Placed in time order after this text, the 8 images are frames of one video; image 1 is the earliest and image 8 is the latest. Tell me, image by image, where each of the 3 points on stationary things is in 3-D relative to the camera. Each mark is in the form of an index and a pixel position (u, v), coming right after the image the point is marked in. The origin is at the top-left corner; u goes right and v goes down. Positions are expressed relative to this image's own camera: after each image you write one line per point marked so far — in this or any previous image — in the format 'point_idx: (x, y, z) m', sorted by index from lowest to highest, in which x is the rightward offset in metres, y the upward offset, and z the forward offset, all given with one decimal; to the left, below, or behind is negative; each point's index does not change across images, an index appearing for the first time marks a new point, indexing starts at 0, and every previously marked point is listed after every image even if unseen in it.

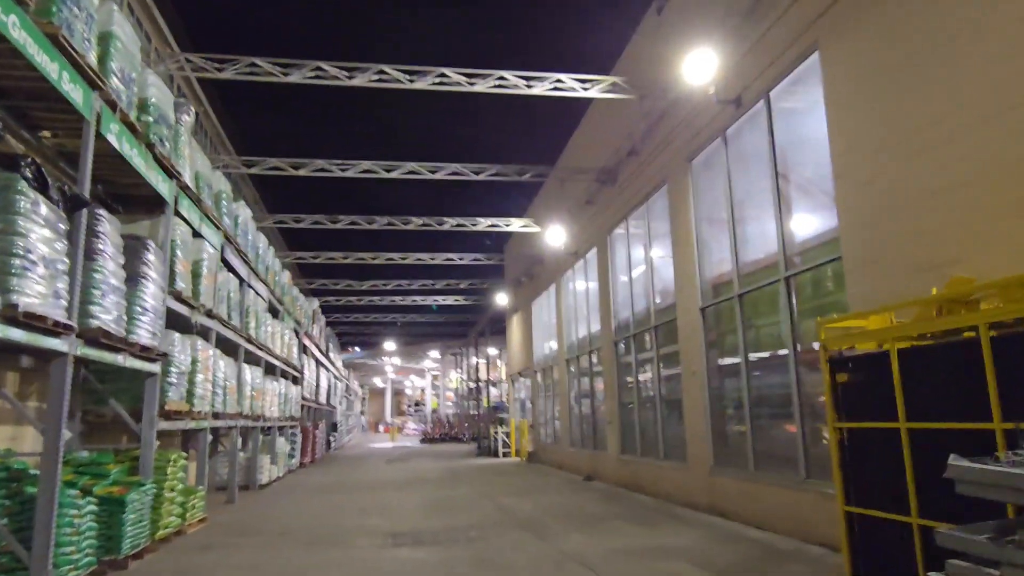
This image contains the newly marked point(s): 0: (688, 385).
0: (+2.1, -1.1, +8.0) m
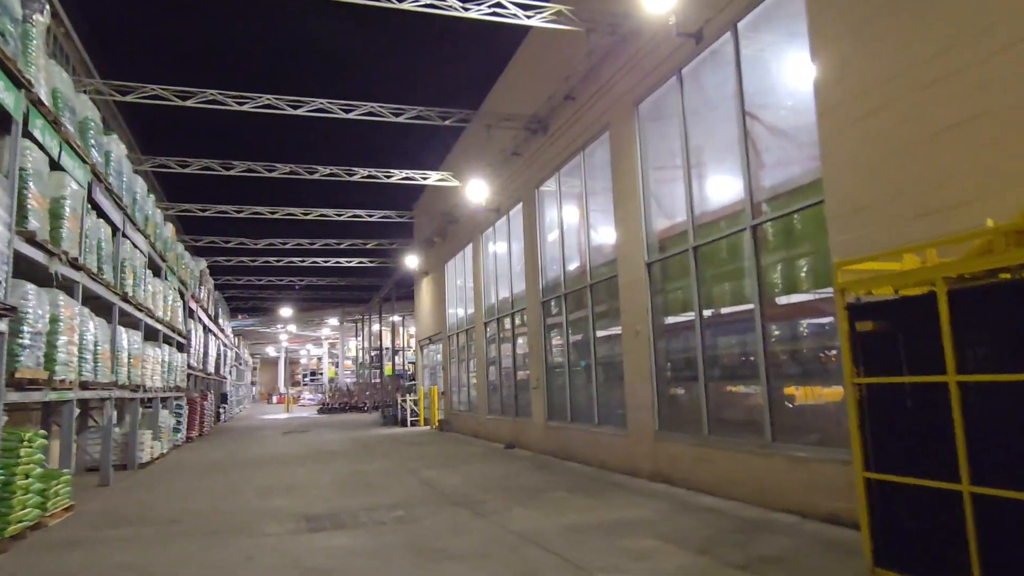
0: (+1.3, -0.6, +7.5) m
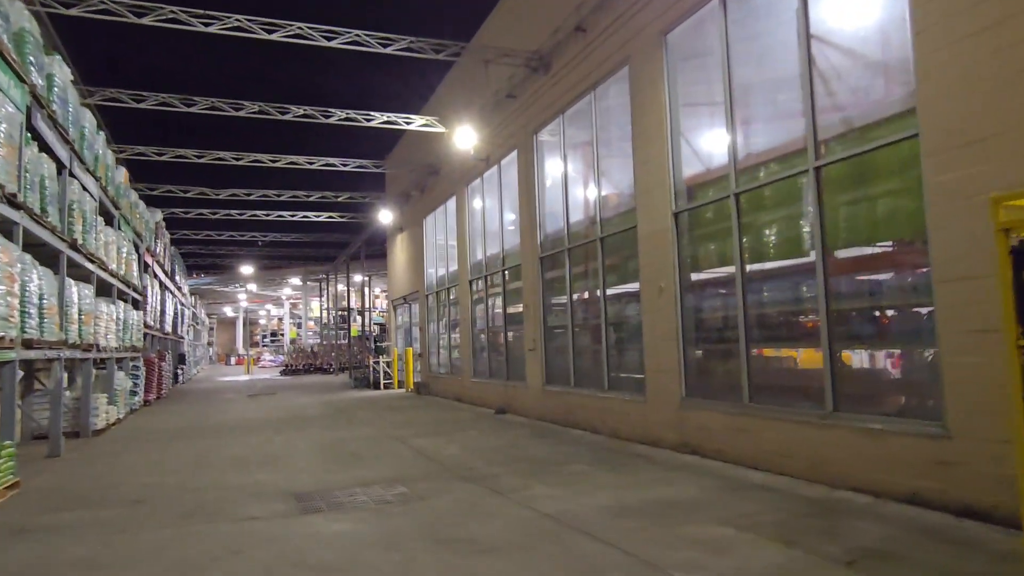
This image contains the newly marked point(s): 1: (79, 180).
0: (+1.4, -0.2, +6.8) m
1: (-5.3, +1.3, +8.3) m
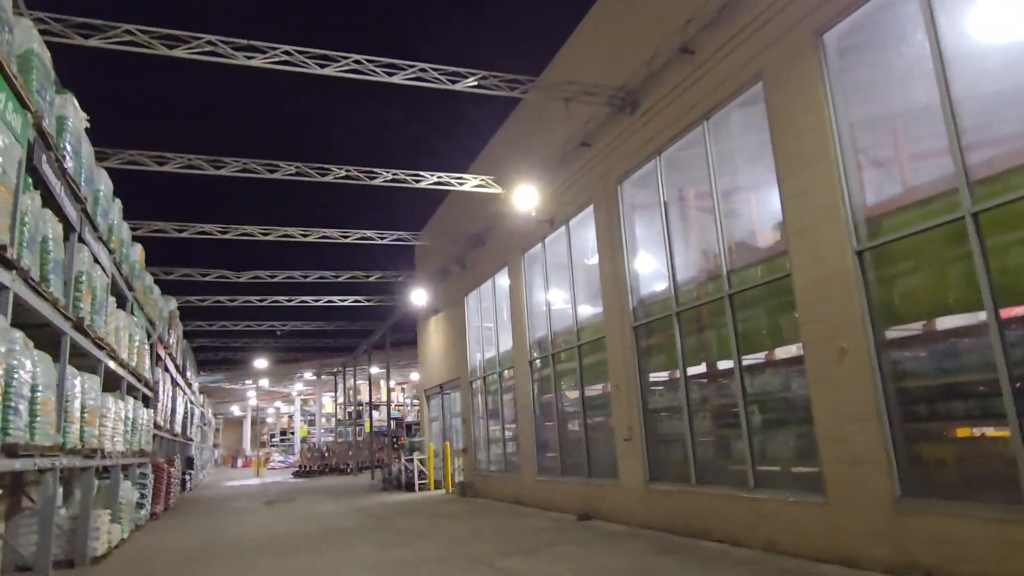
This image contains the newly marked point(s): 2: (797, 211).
0: (+2.4, -0.6, +5.2) m
1: (-4.3, +0.4, +6.9) m
2: (+2.3, +0.6, +5.5) m
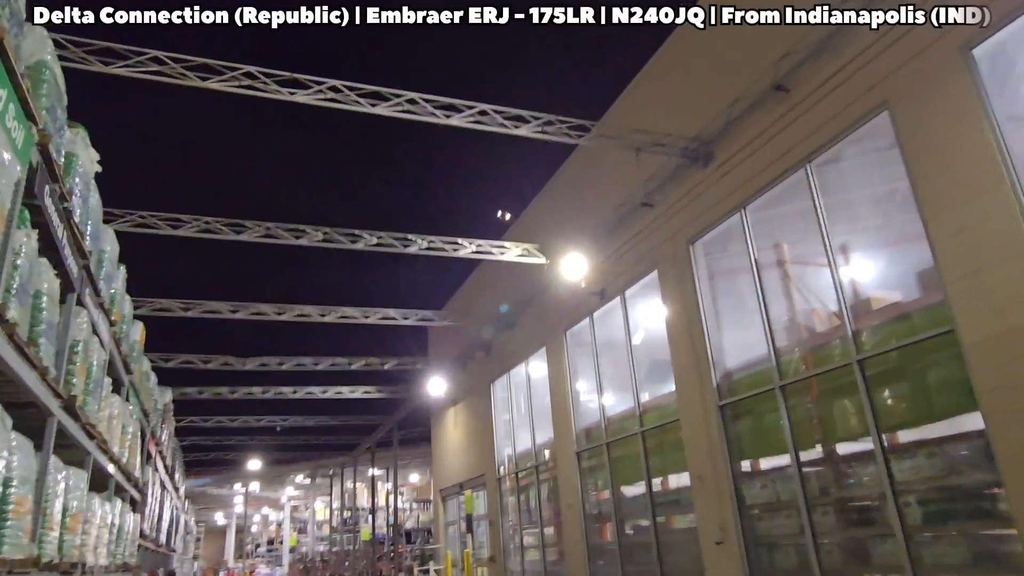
0: (+3.1, -1.0, +4.1) m
1: (-3.7, -0.2, +5.9) m
2: (+3.0, +0.2, +4.6) m
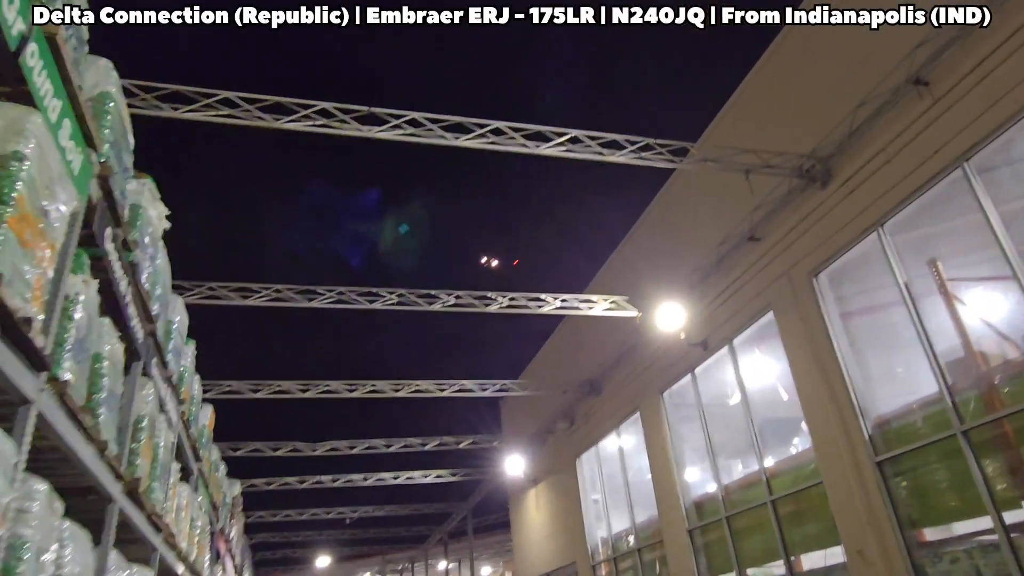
0: (+3.8, -0.9, +3.0) m
1: (-2.8, -0.8, +5.3) m
2: (+3.7, +0.3, +3.6) m
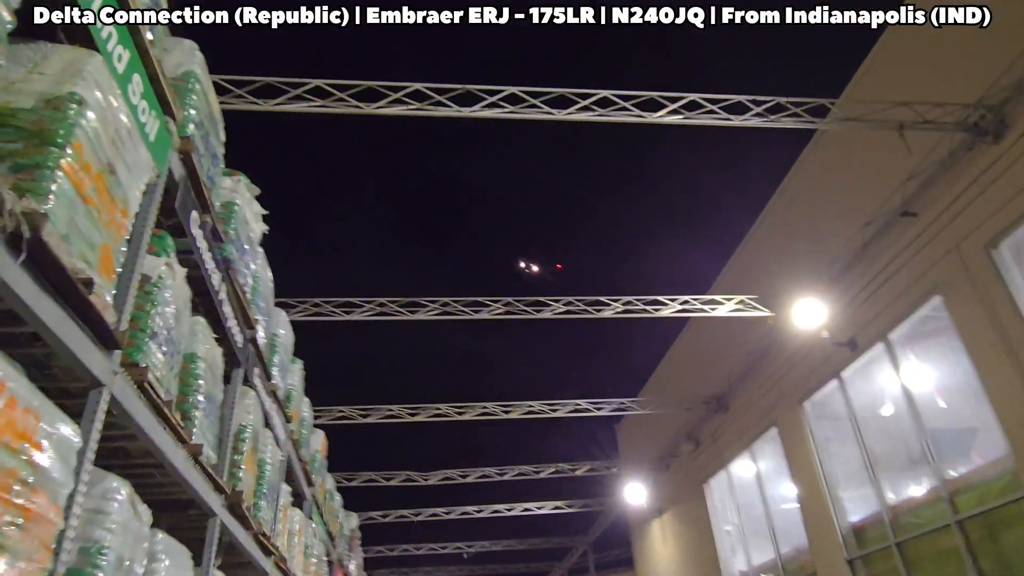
0: (+4.3, -0.4, +1.8) m
1: (-1.9, -0.8, +5.1) m
2: (+4.2, +0.7, +2.4) m
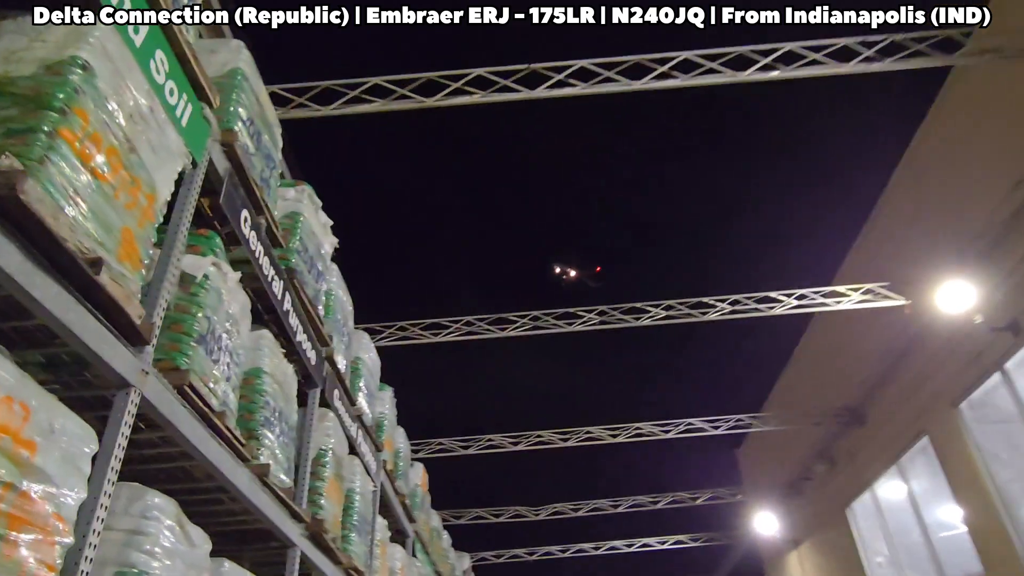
0: (+4.4, +0.1, +0.7) m
1: (-1.2, -1.0, +4.8) m
2: (+4.3, +1.2, +1.4) m
